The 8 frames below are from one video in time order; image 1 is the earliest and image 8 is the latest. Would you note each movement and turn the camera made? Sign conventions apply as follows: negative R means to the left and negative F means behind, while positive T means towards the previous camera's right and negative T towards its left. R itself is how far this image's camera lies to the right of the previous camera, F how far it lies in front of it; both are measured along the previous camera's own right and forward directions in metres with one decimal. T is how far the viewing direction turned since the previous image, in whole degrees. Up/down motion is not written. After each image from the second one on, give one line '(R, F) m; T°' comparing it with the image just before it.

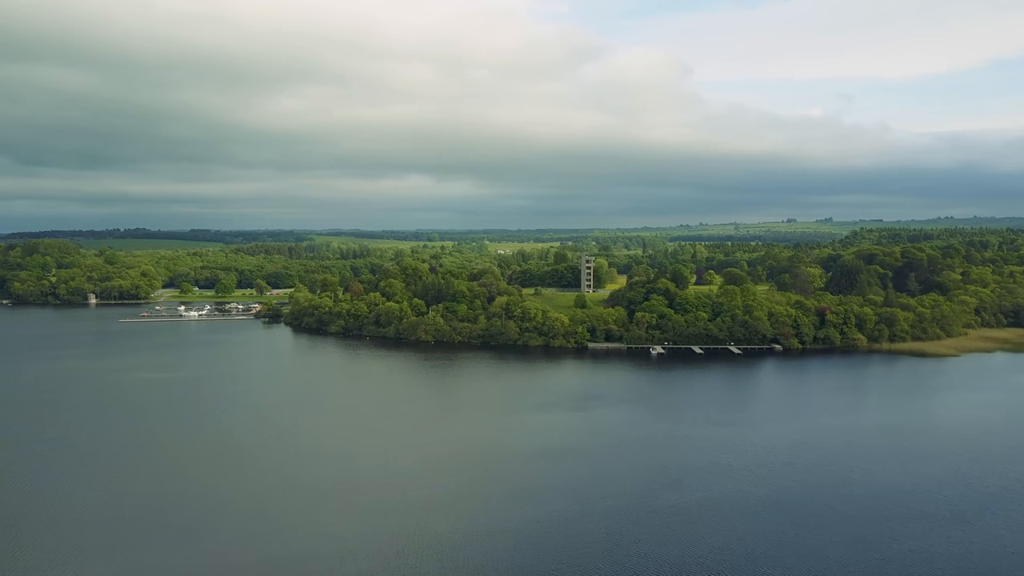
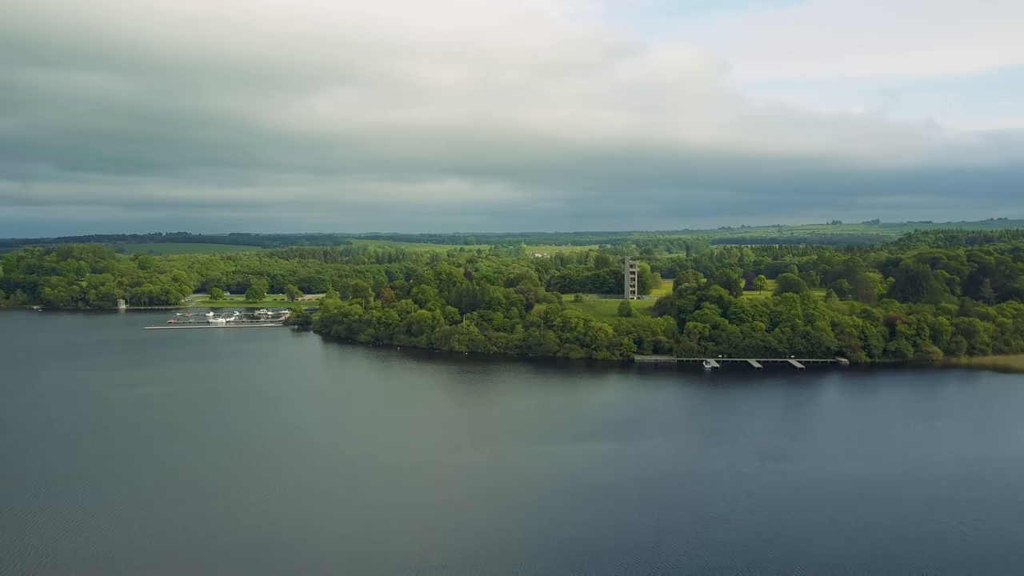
(-0.1, +3.0) m; -3°
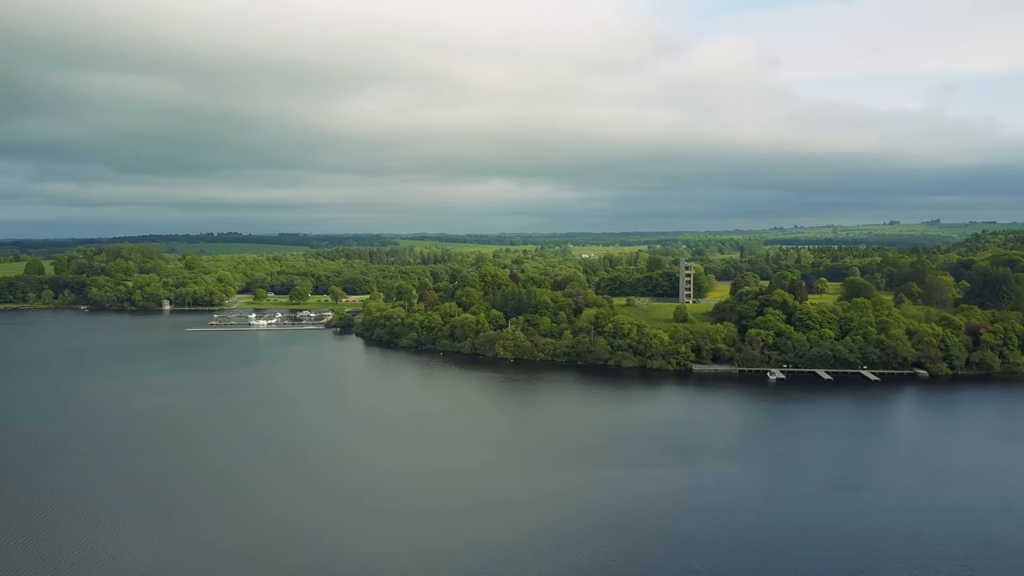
(-0.2, +2.1) m; -4°
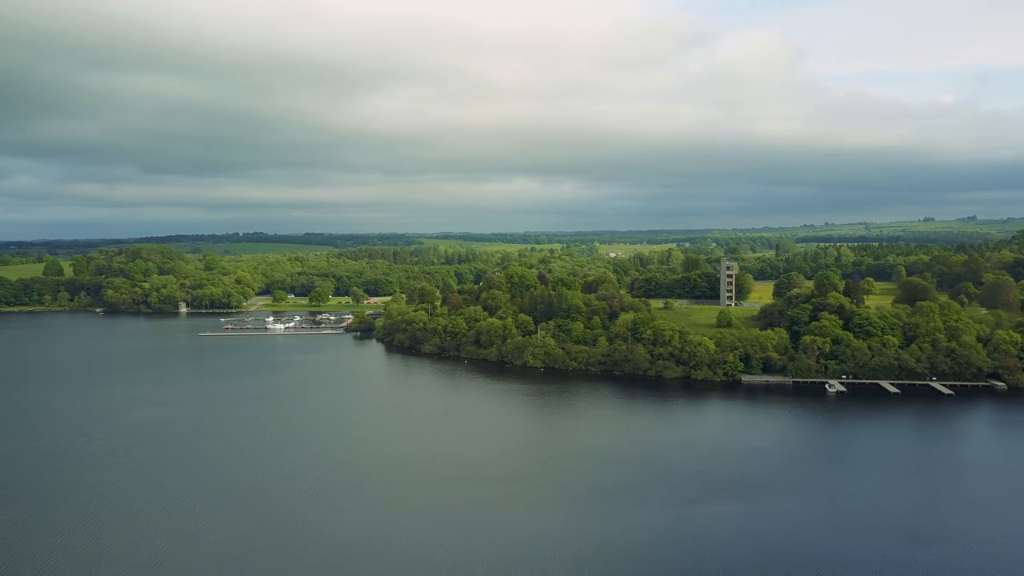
(-0.3, +2.8) m; -2°
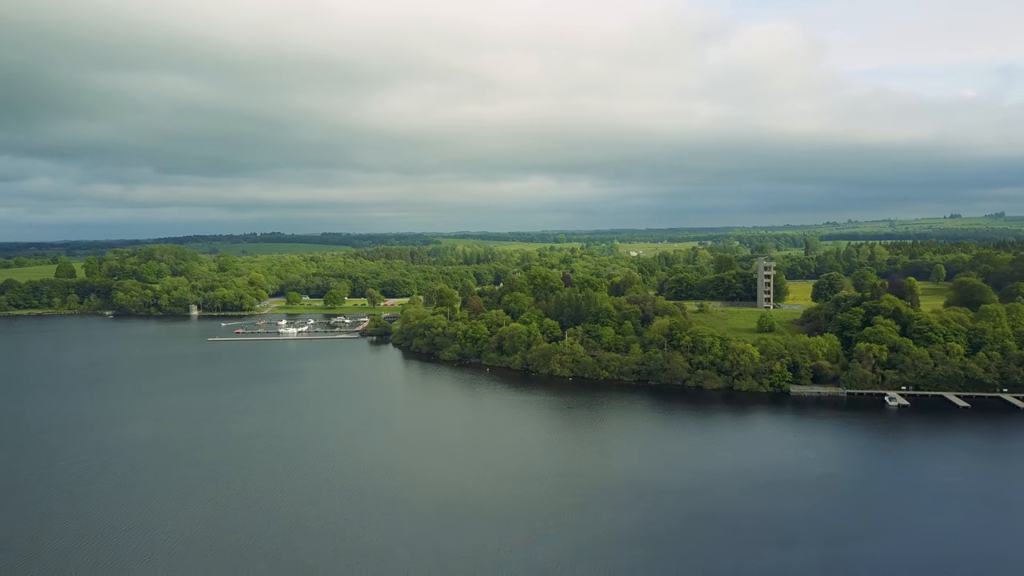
(-0.4, +2.5) m; -1°
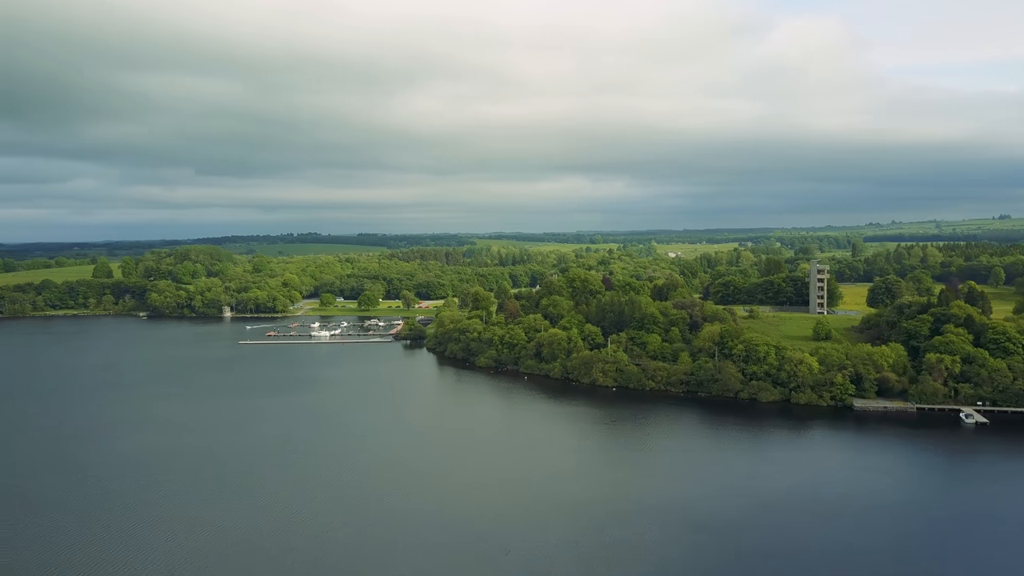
(-0.3, +1.6) m; -3°
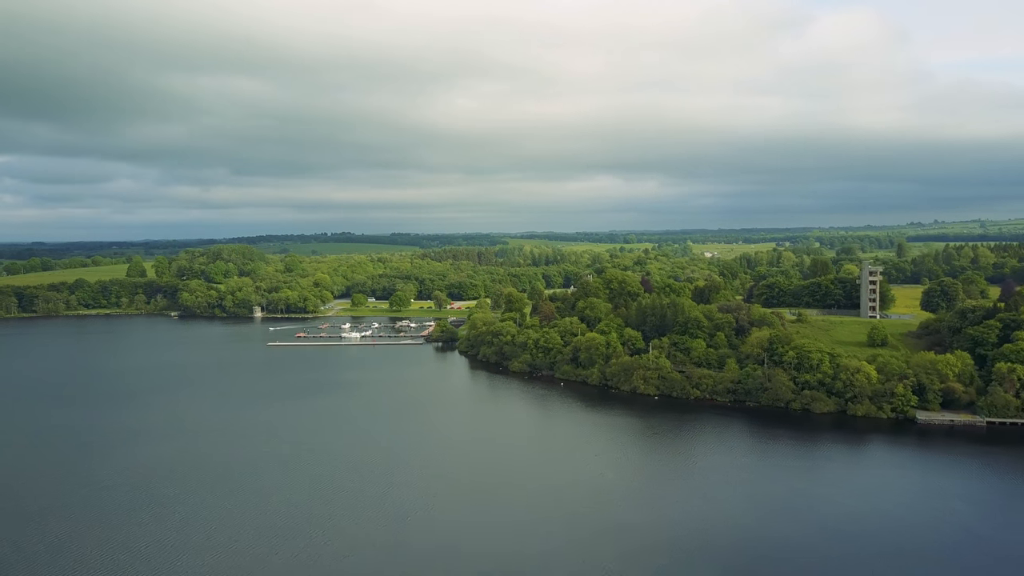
(-0.2, +1.4) m; -3°
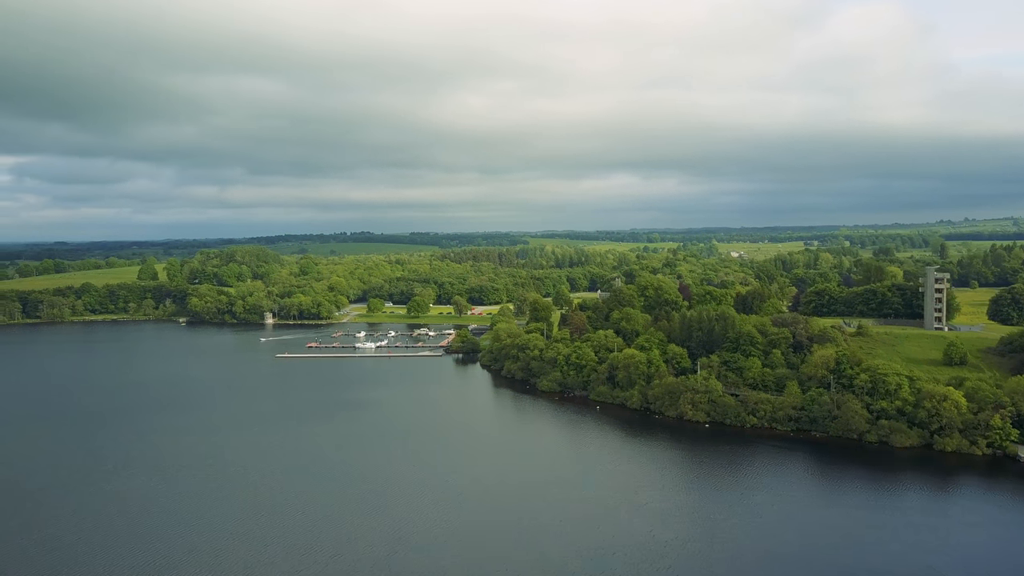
(-0.4, +3.3) m; -2°
